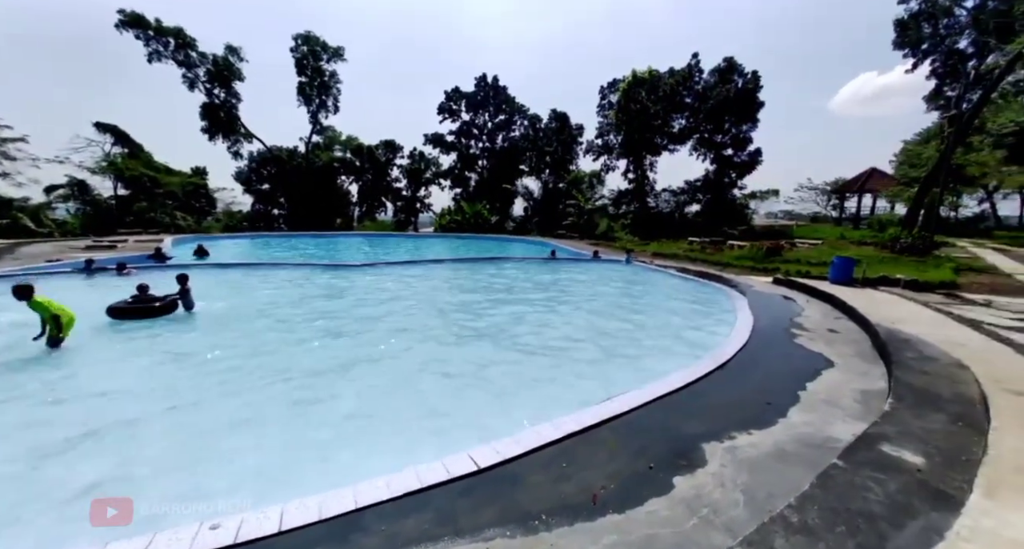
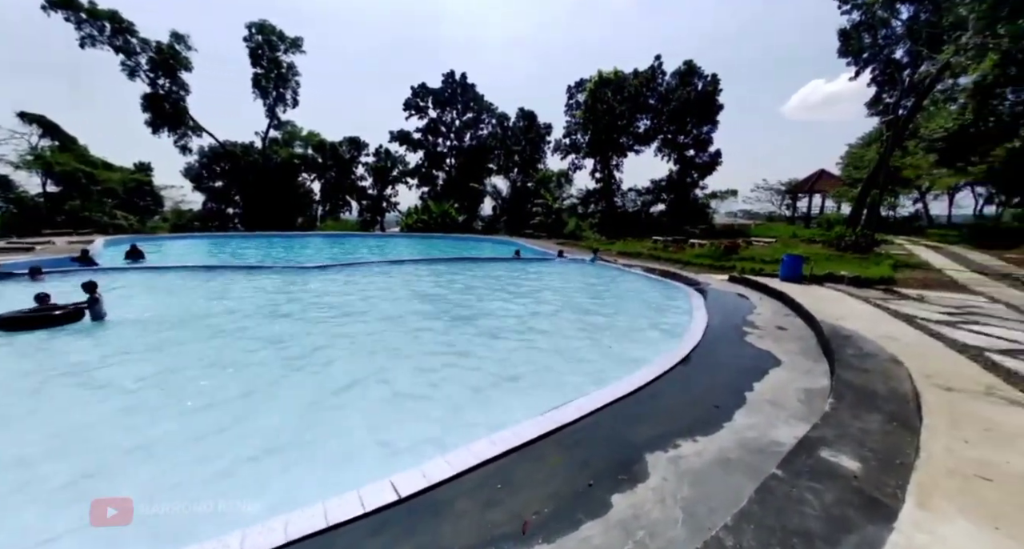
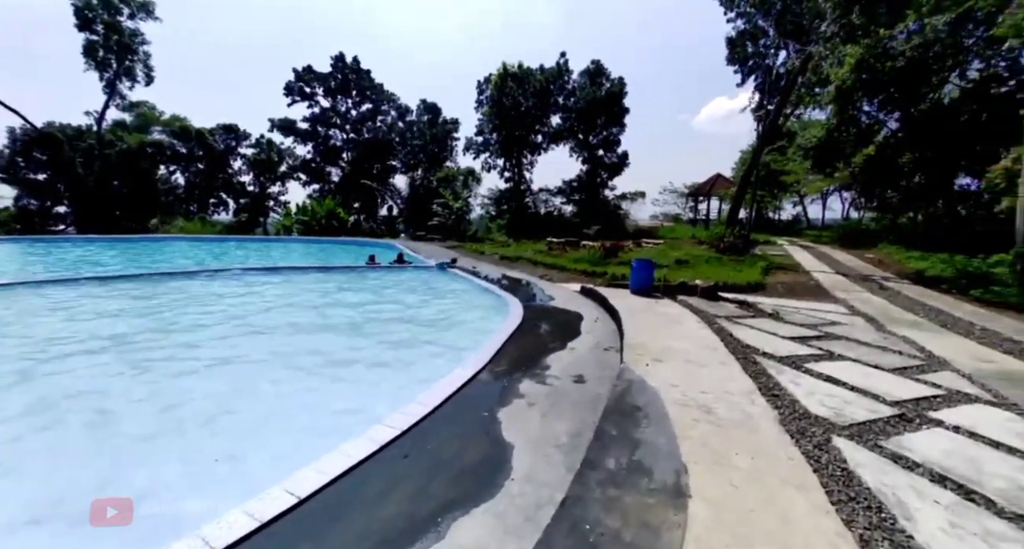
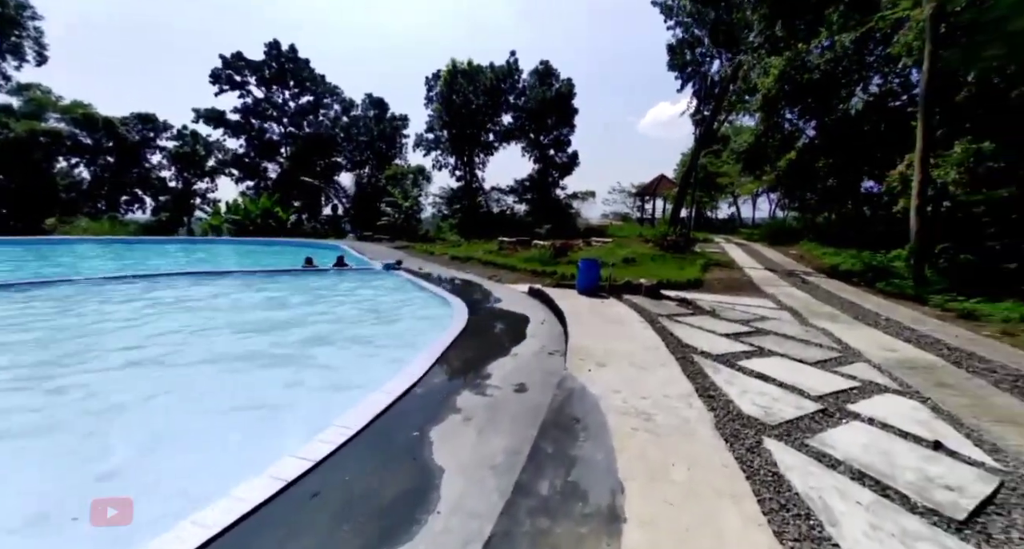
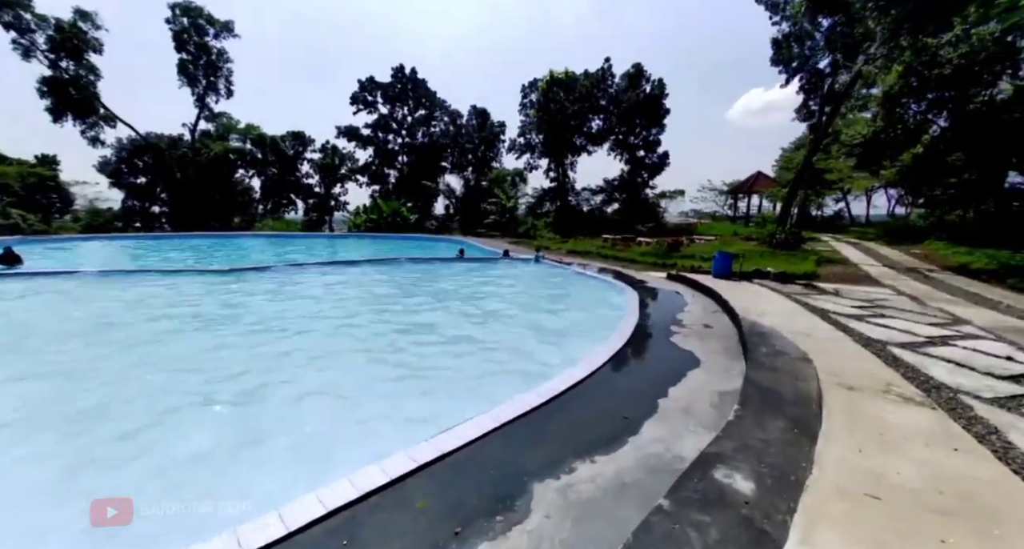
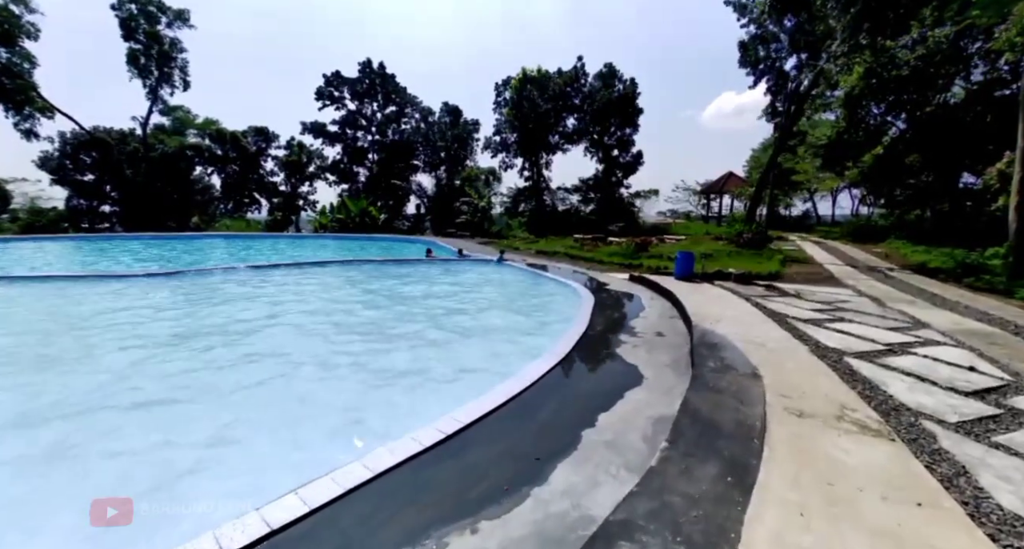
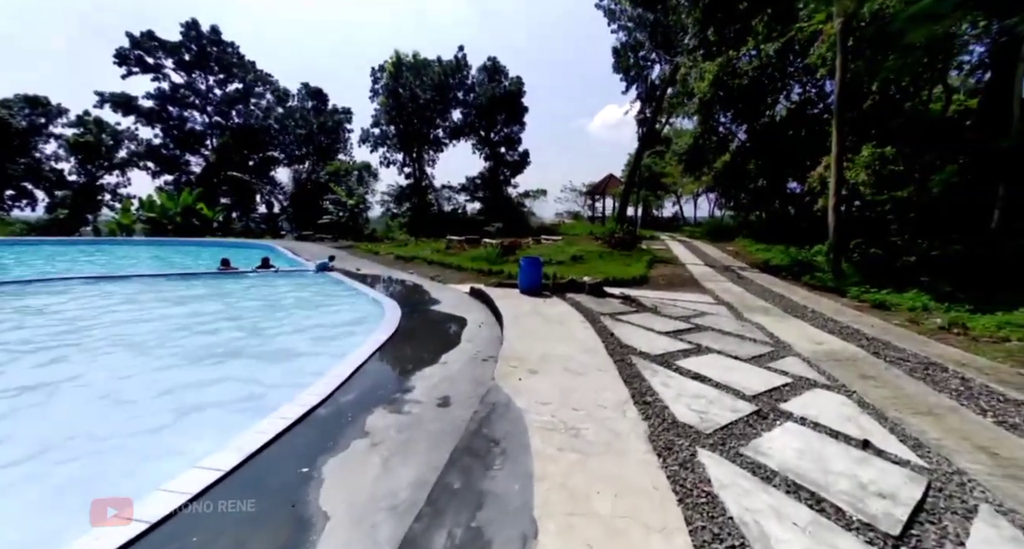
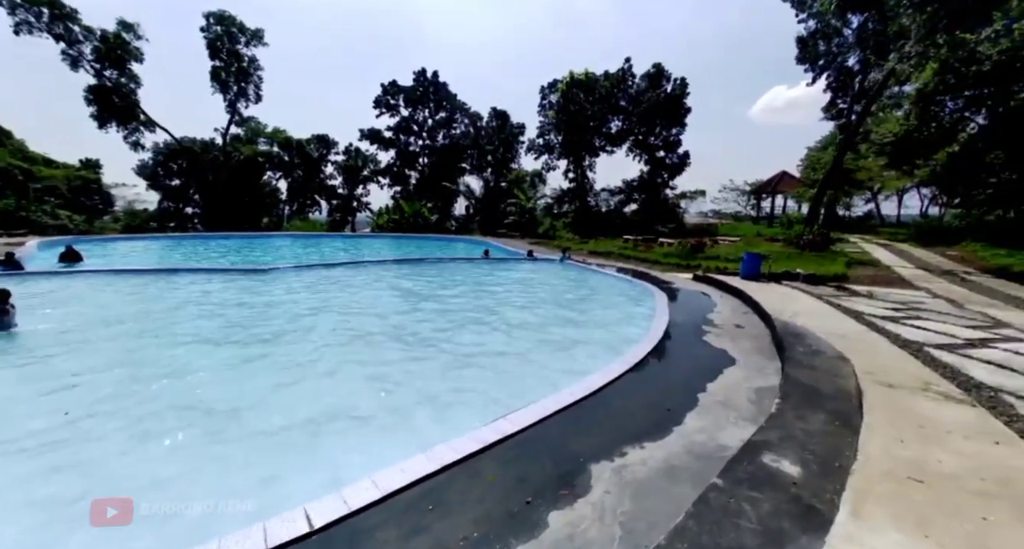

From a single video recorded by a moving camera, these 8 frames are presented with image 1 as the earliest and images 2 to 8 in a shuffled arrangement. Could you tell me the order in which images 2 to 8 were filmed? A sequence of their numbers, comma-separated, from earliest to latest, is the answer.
2, 8, 5, 6, 3, 4, 7
